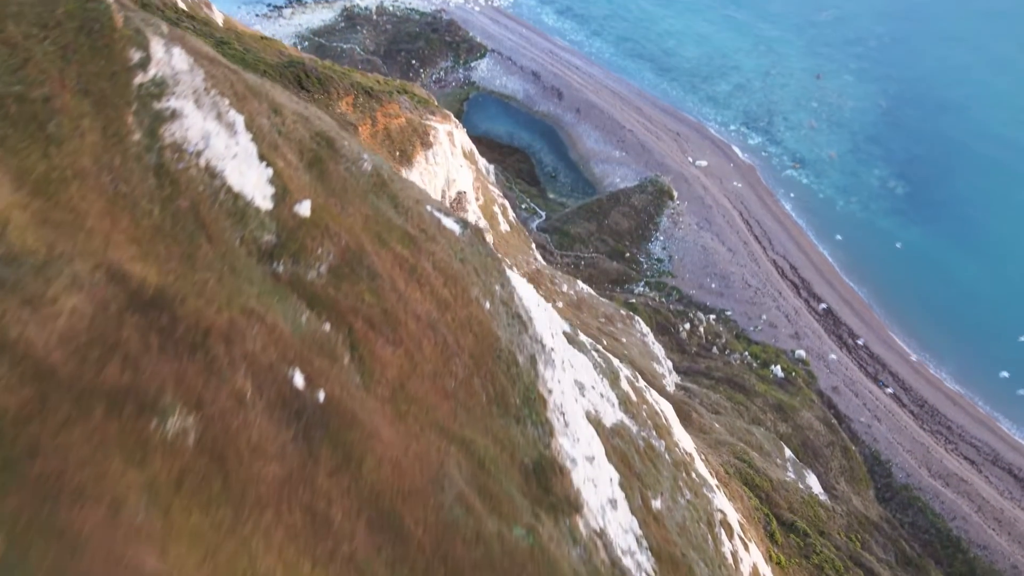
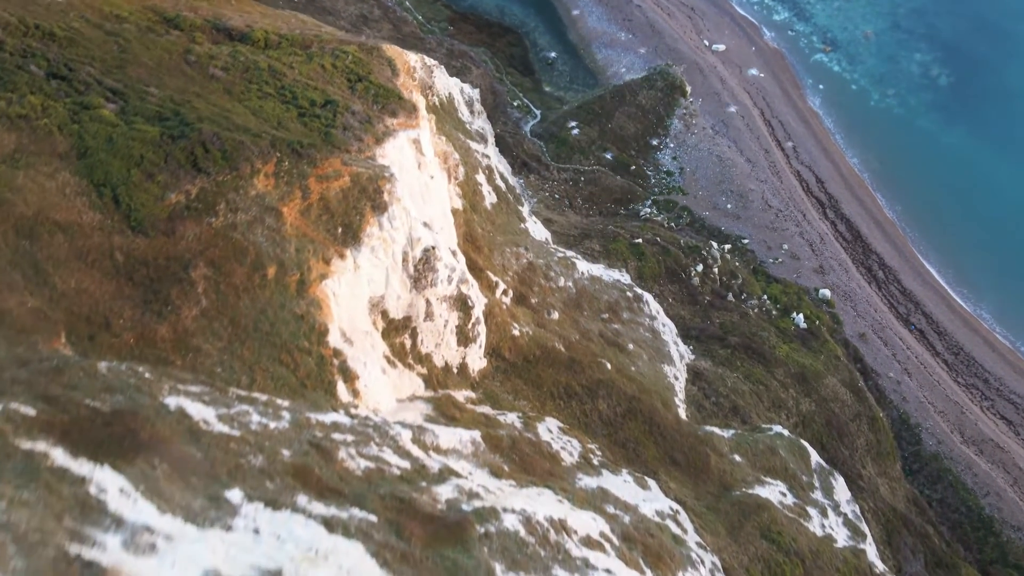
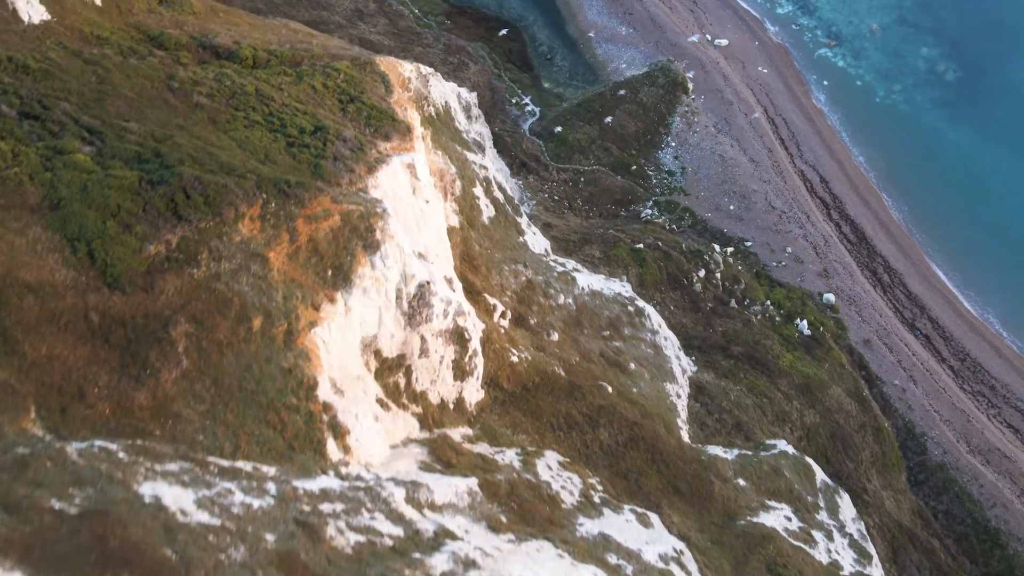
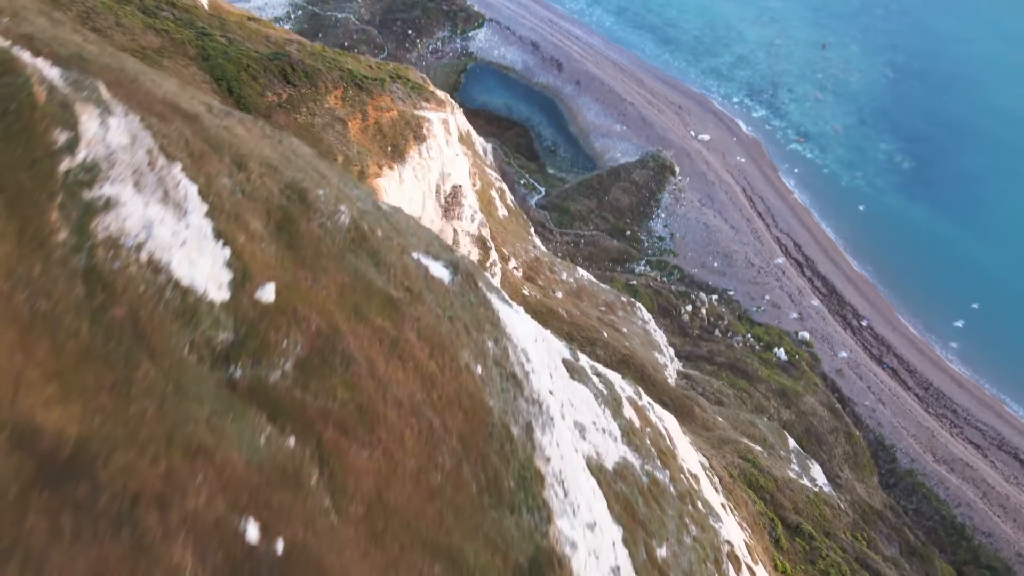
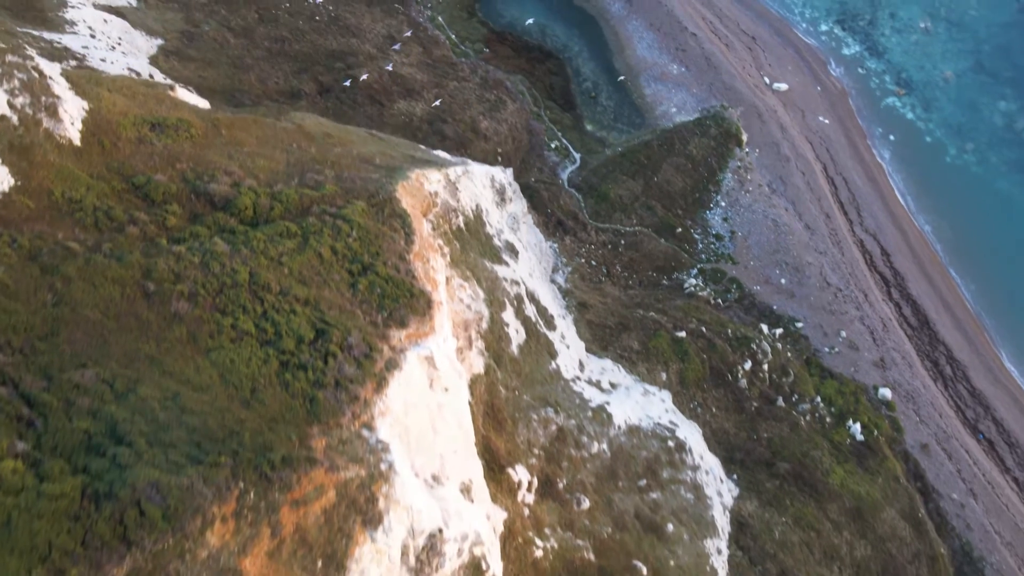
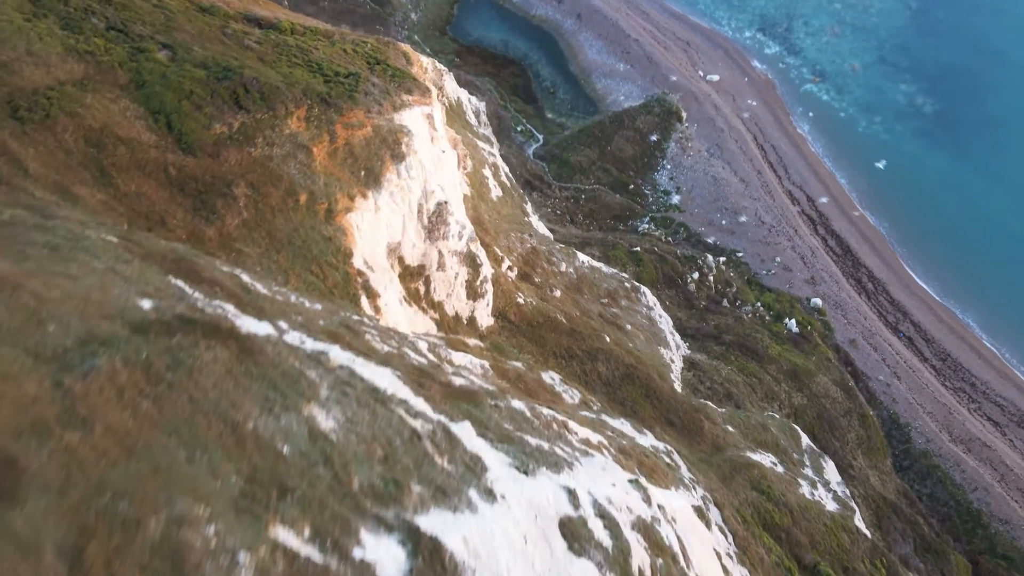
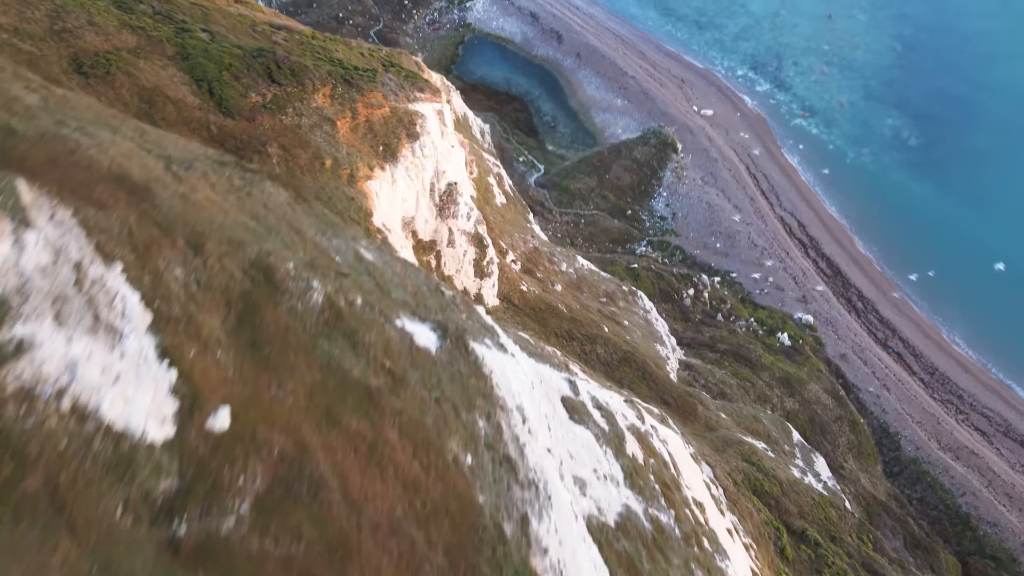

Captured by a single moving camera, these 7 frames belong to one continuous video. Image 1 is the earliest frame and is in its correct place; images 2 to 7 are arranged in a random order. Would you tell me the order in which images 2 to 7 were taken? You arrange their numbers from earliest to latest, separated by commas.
4, 7, 6, 2, 3, 5
